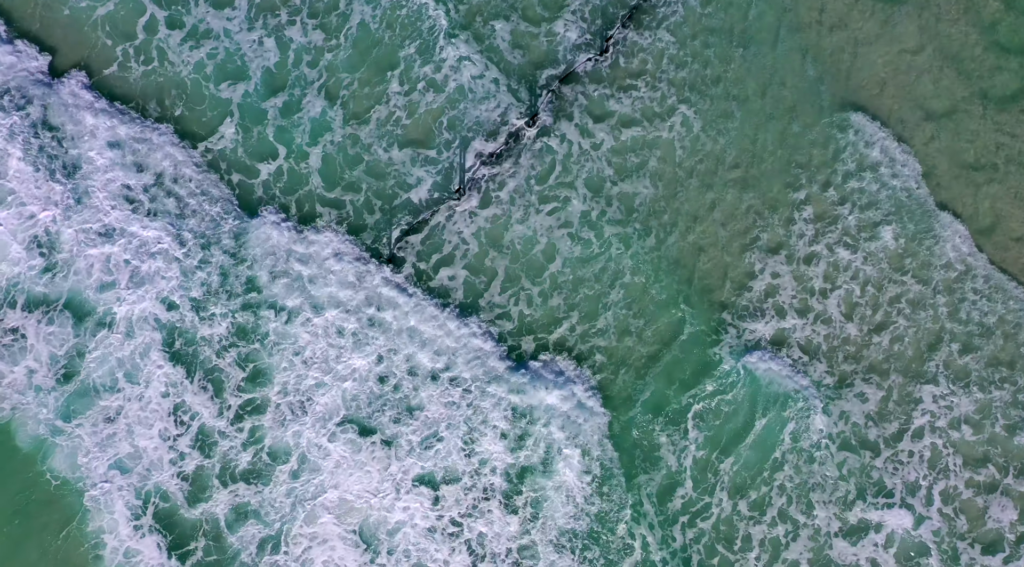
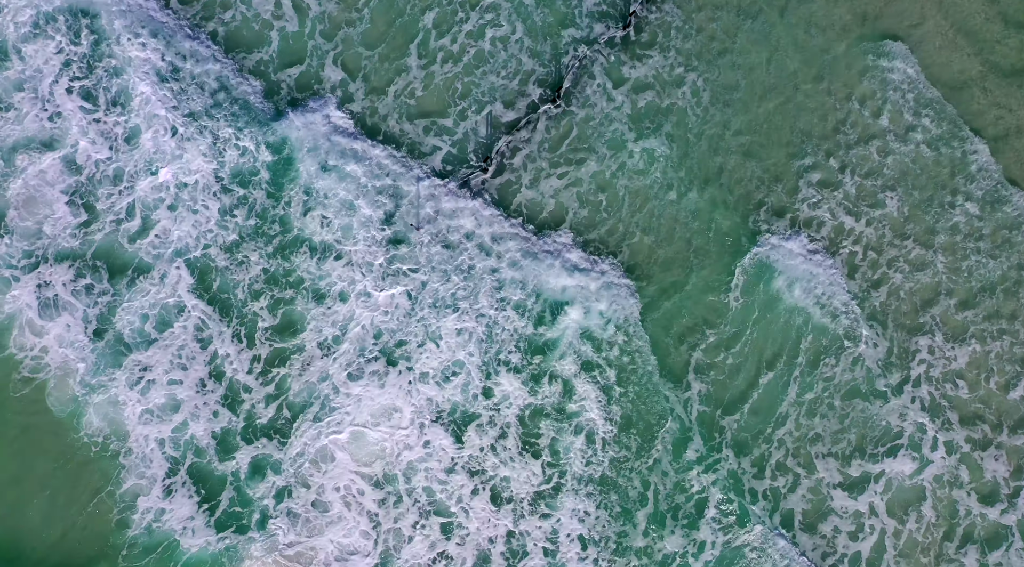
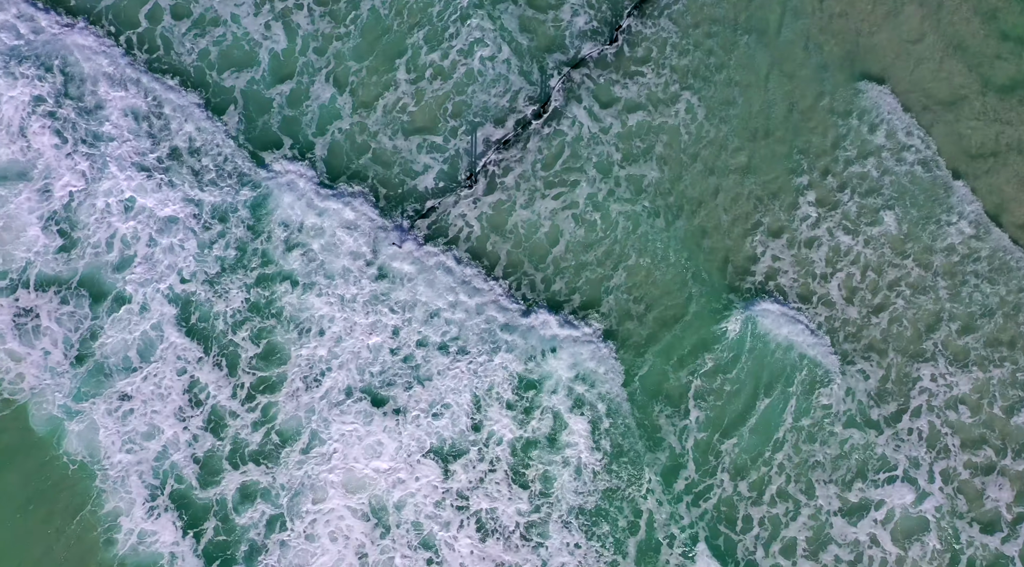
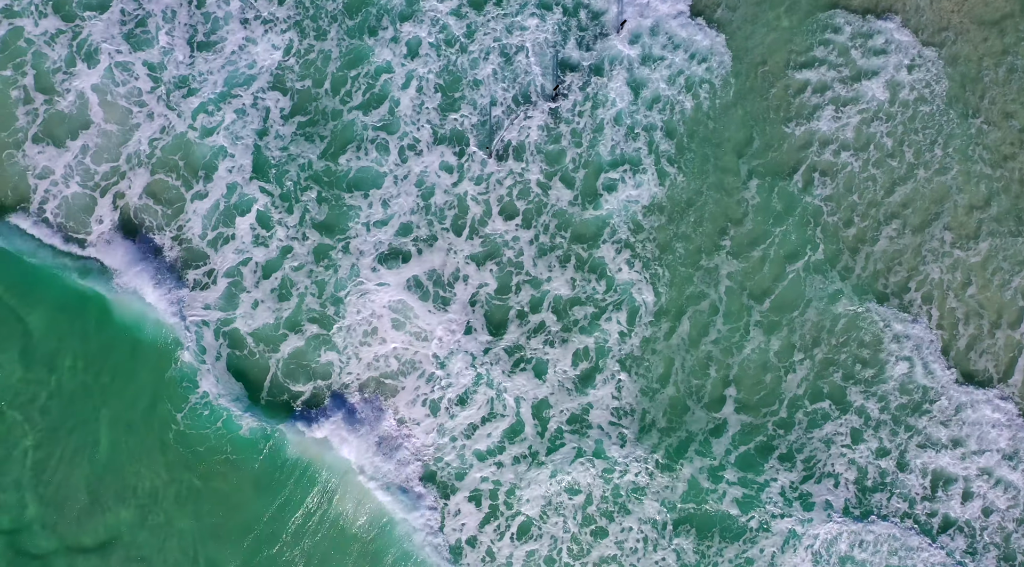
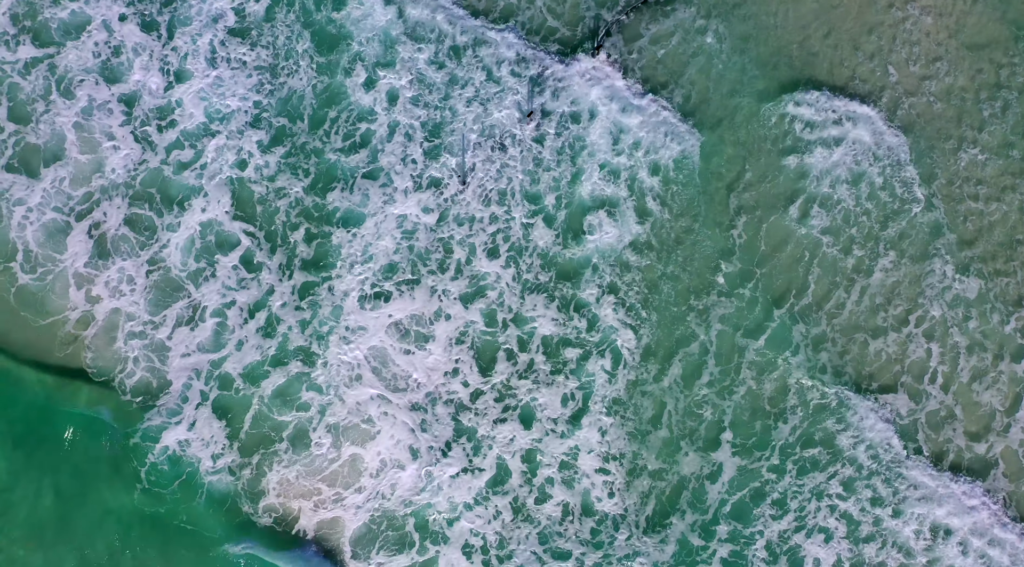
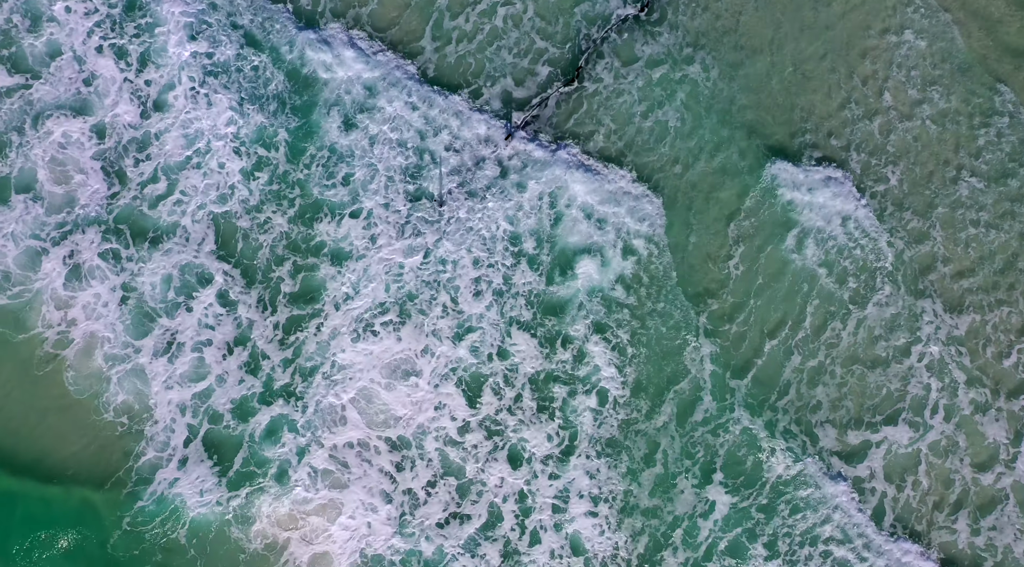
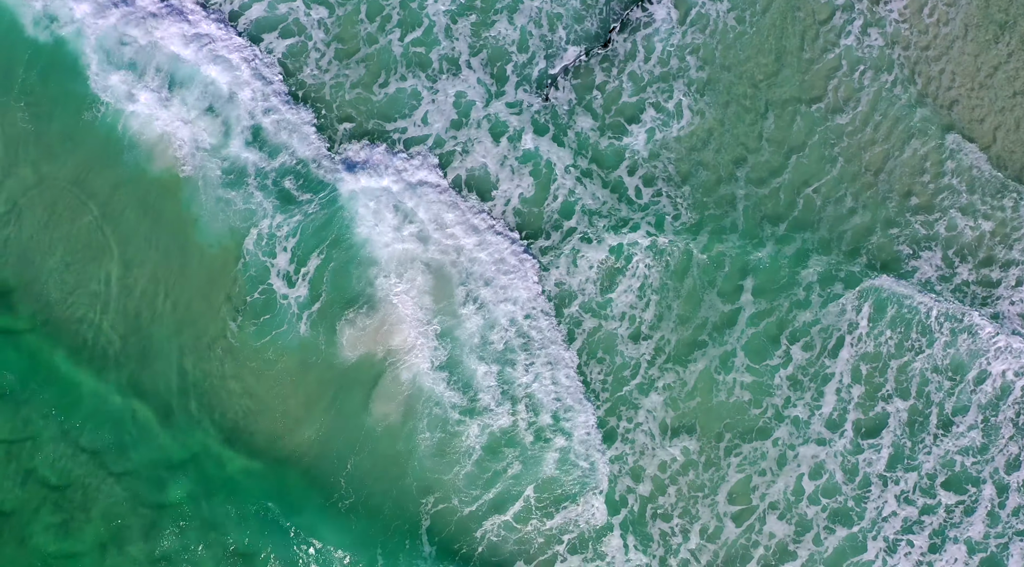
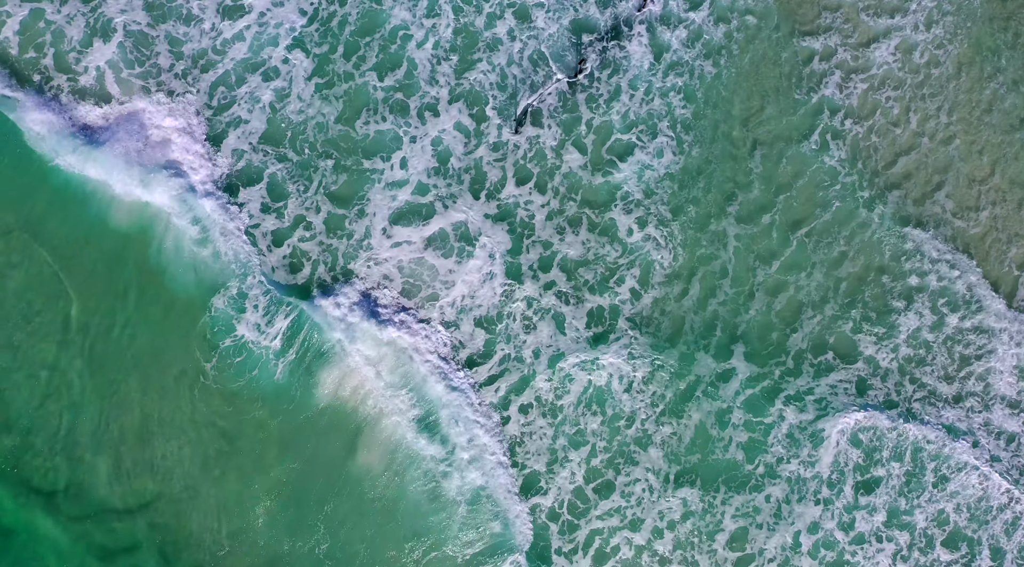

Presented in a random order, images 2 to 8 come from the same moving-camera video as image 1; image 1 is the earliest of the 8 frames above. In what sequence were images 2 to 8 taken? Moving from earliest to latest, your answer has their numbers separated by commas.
3, 2, 6, 5, 4, 8, 7
